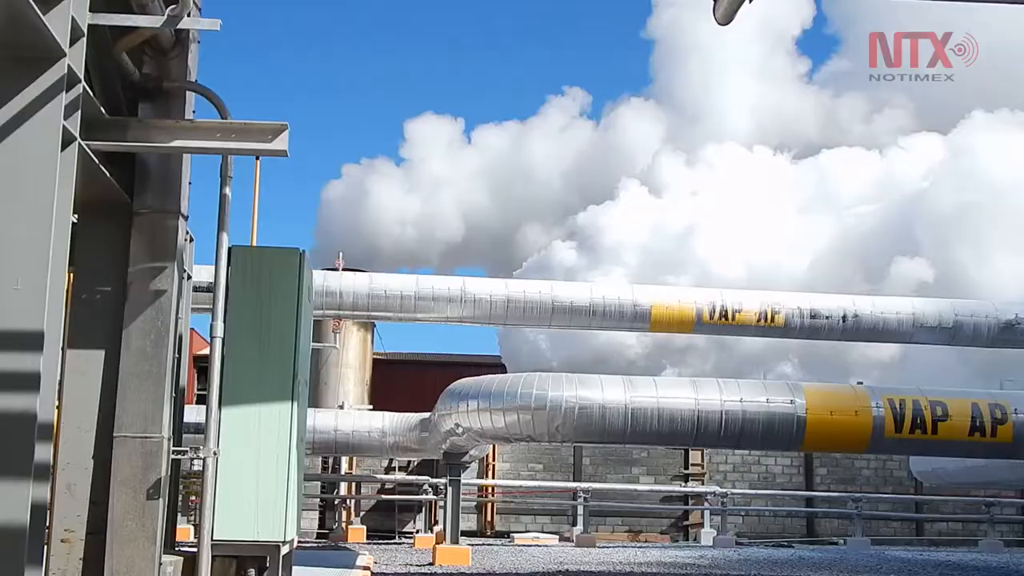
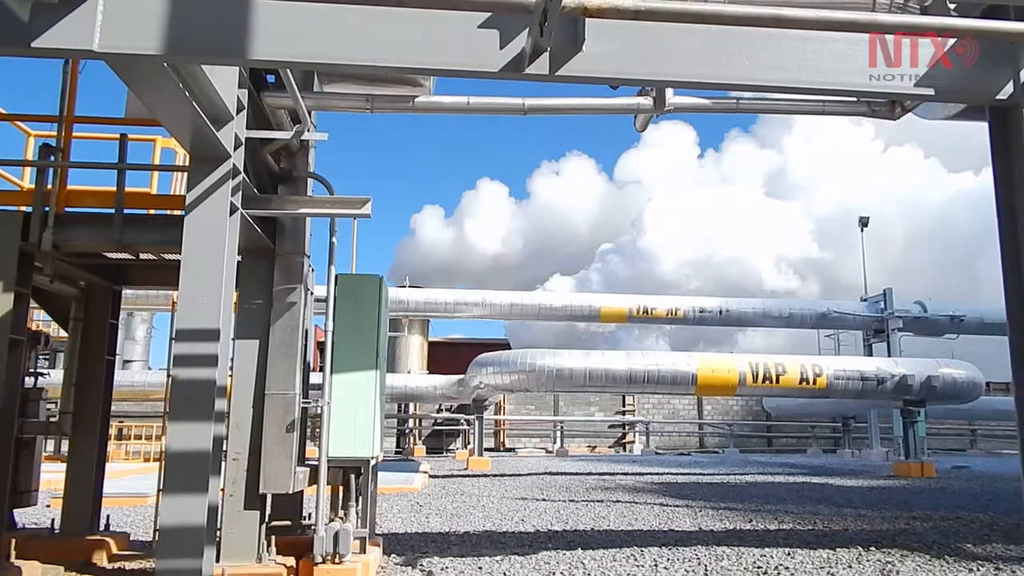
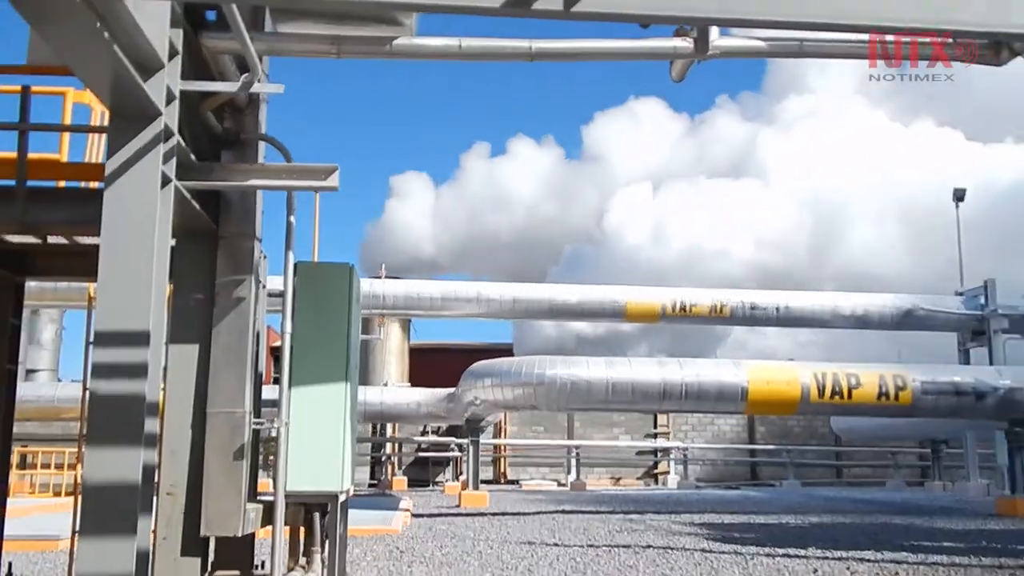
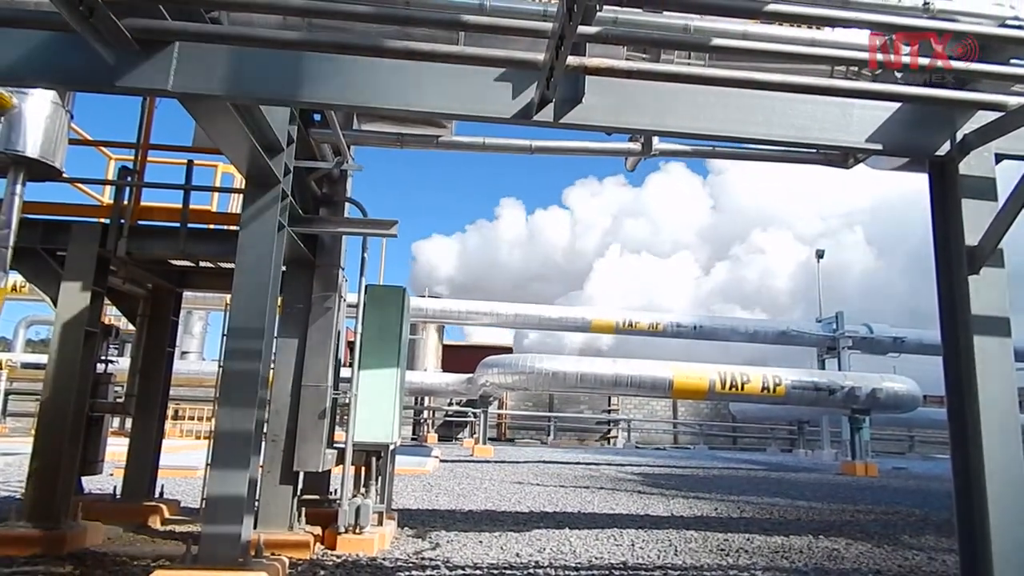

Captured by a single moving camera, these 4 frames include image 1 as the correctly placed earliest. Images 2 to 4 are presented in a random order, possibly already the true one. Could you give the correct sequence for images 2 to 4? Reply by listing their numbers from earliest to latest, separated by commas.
3, 2, 4
